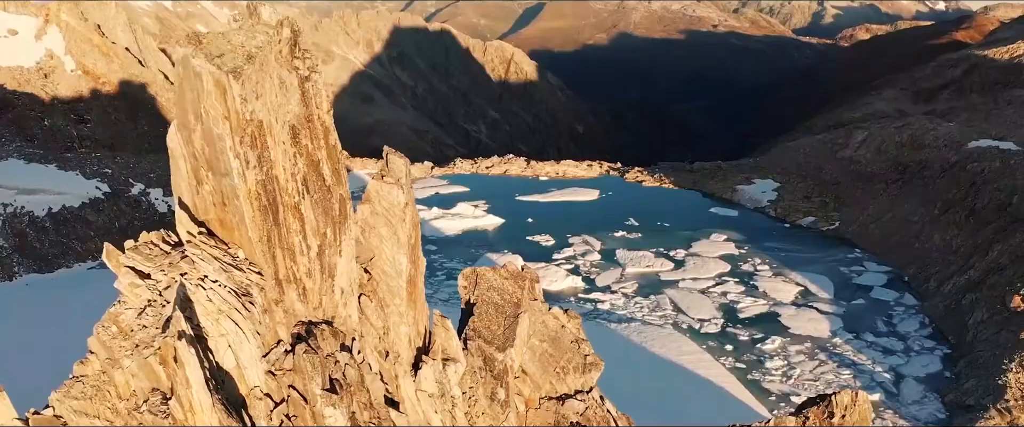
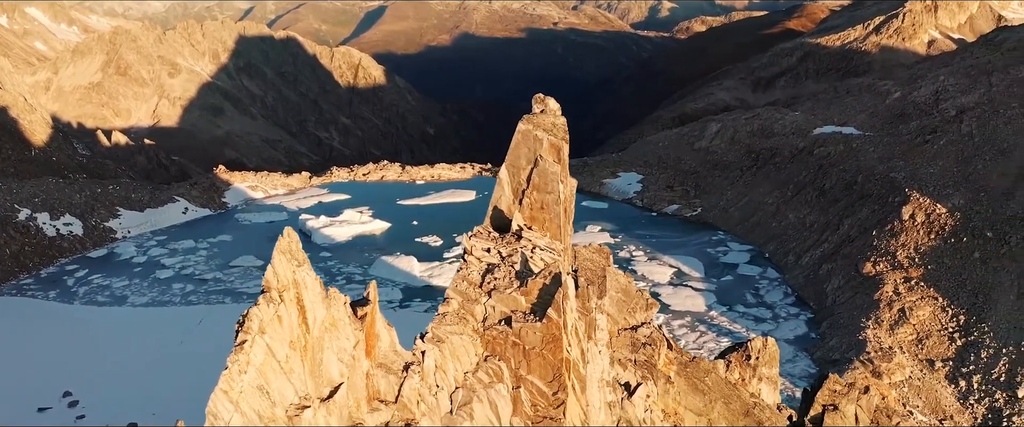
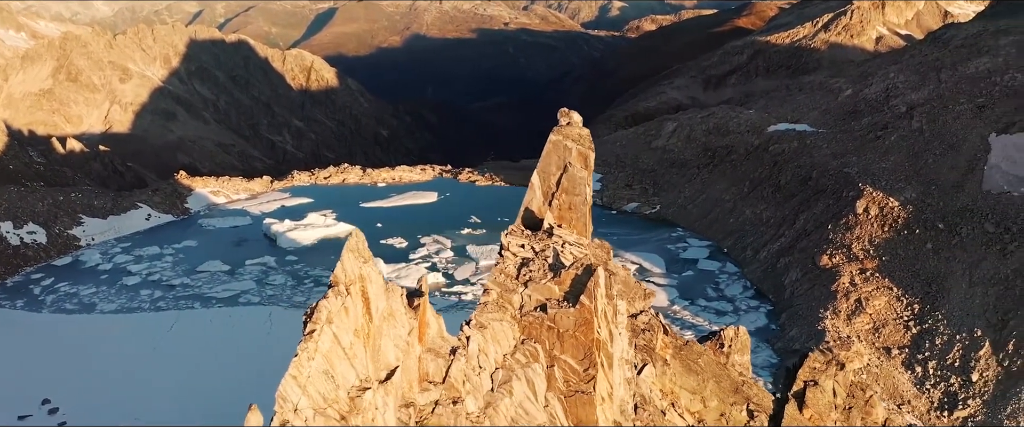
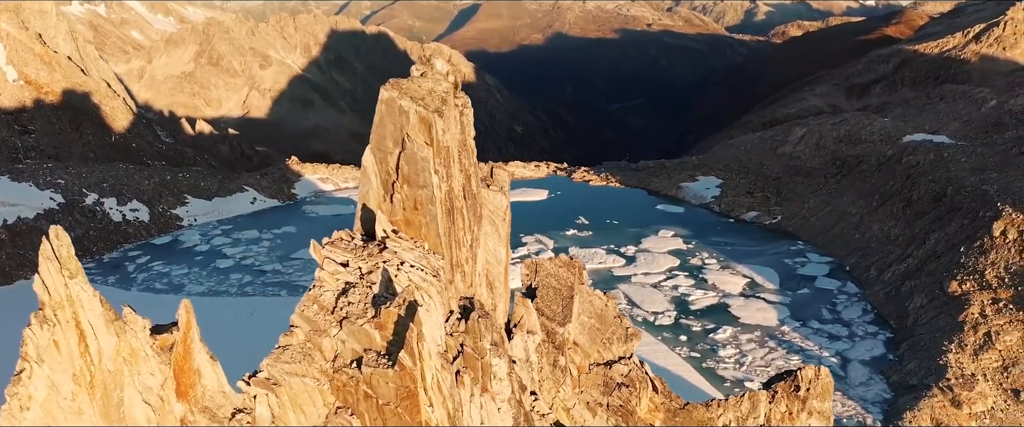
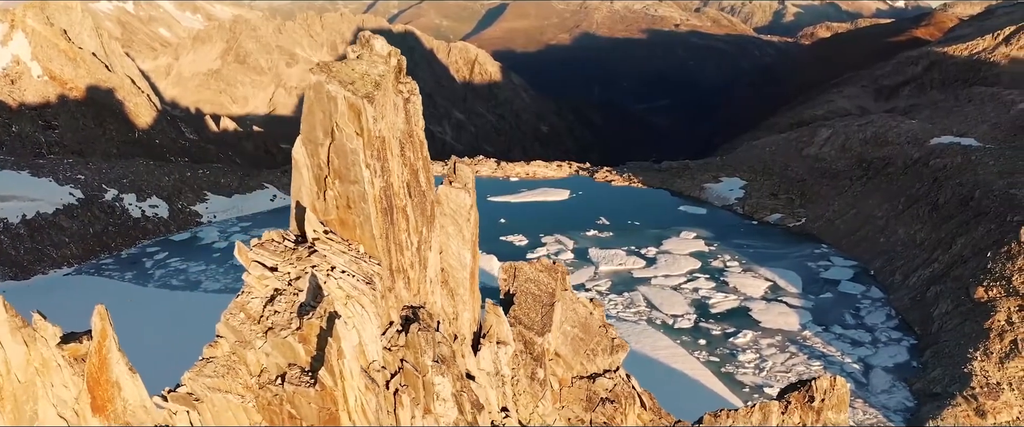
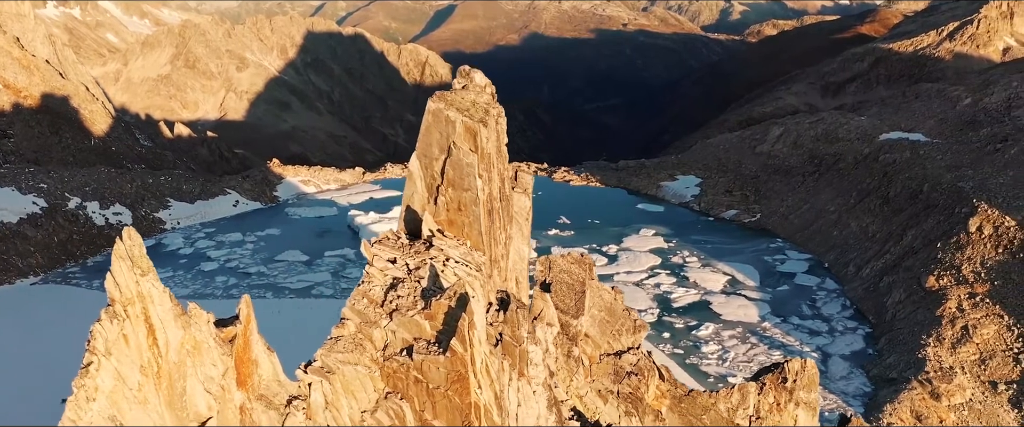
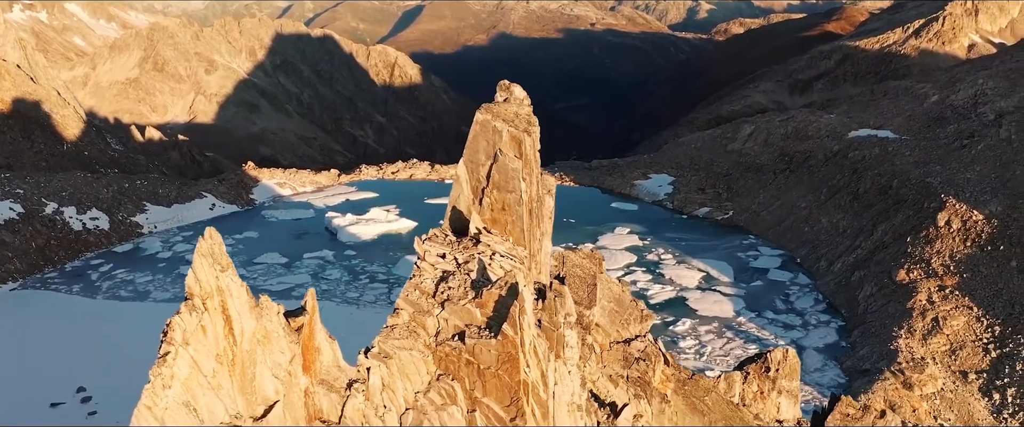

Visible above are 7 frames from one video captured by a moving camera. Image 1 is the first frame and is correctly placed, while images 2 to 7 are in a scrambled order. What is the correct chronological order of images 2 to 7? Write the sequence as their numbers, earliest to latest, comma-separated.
5, 4, 6, 7, 2, 3
